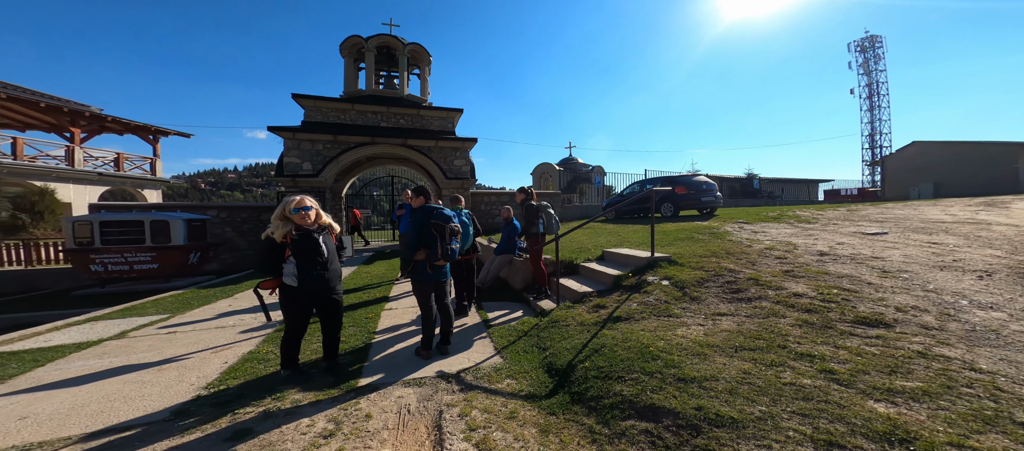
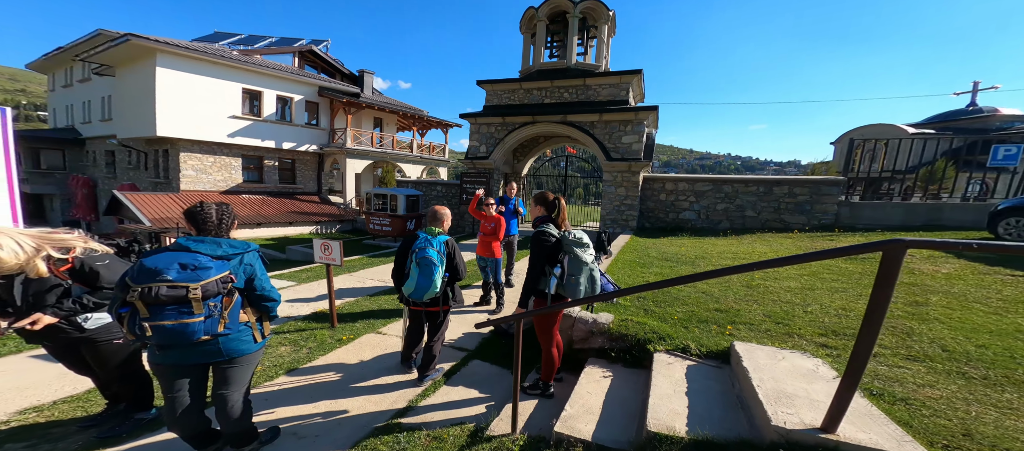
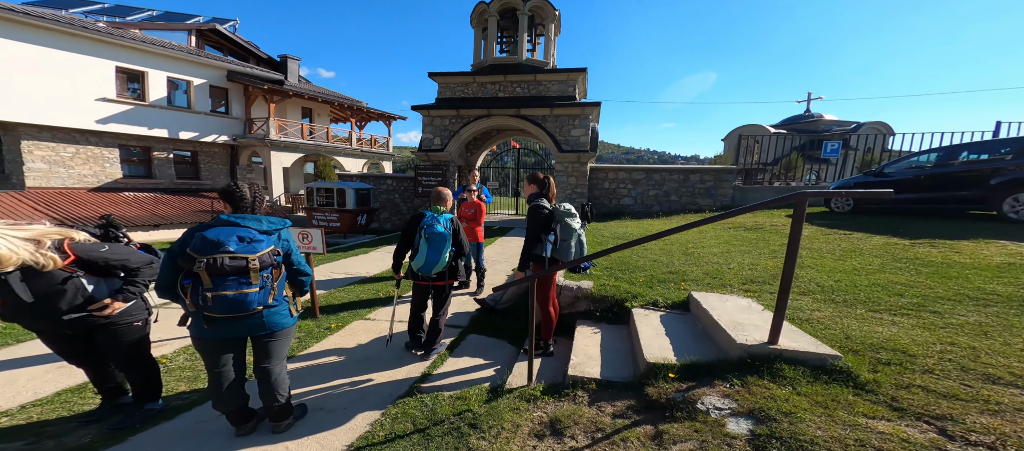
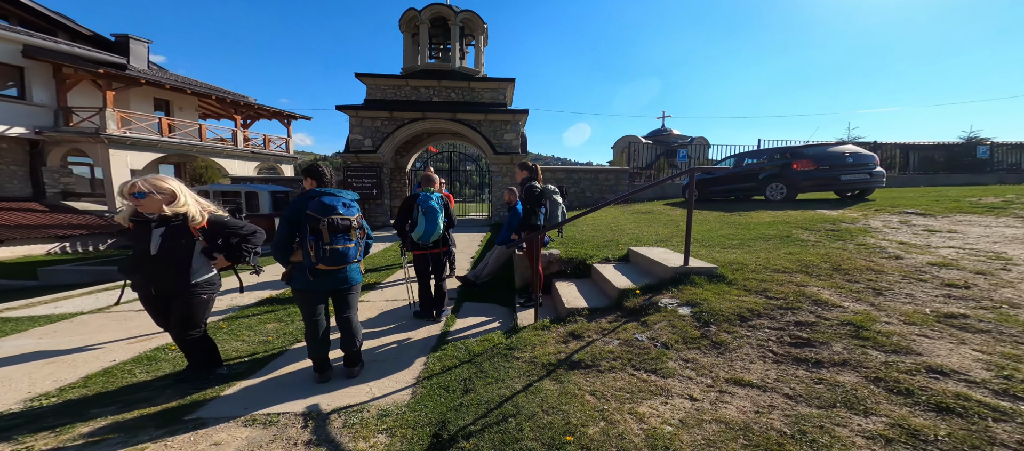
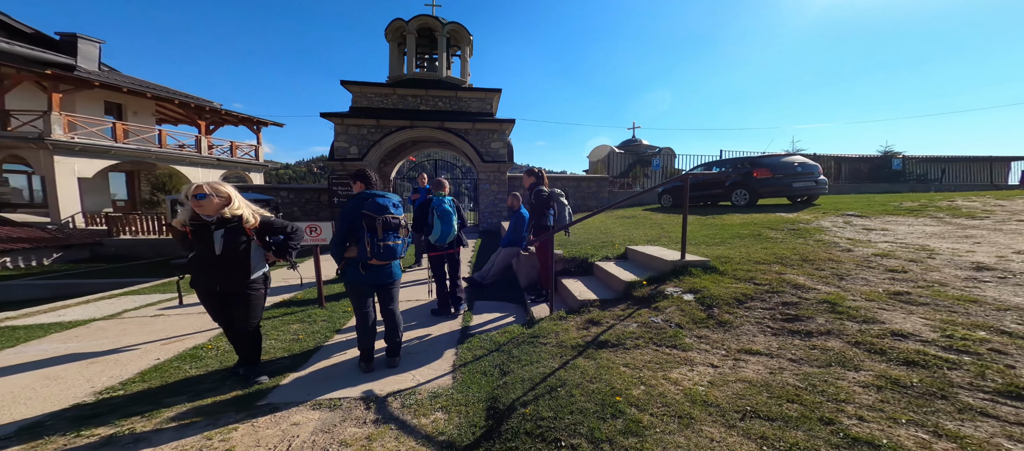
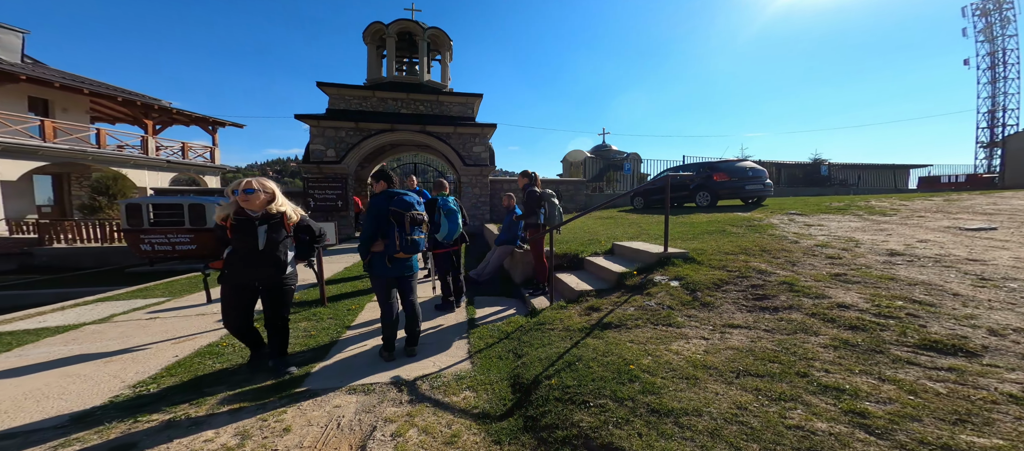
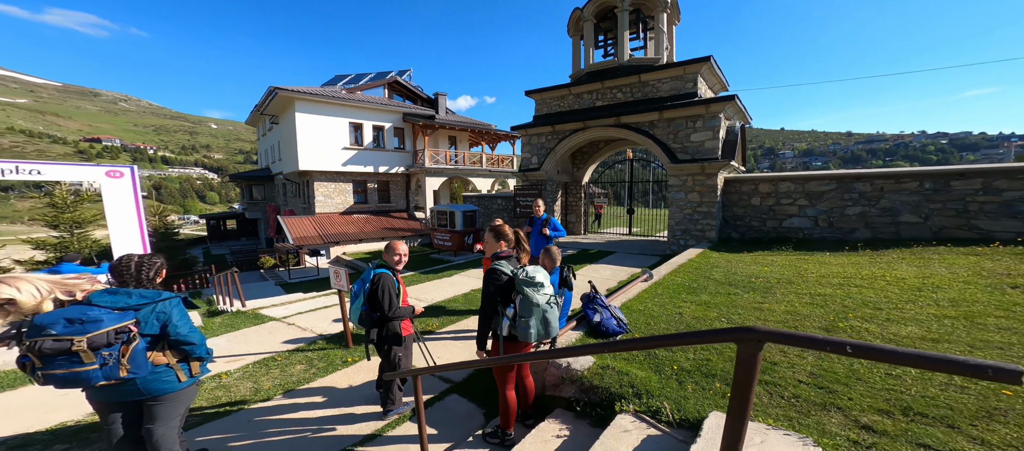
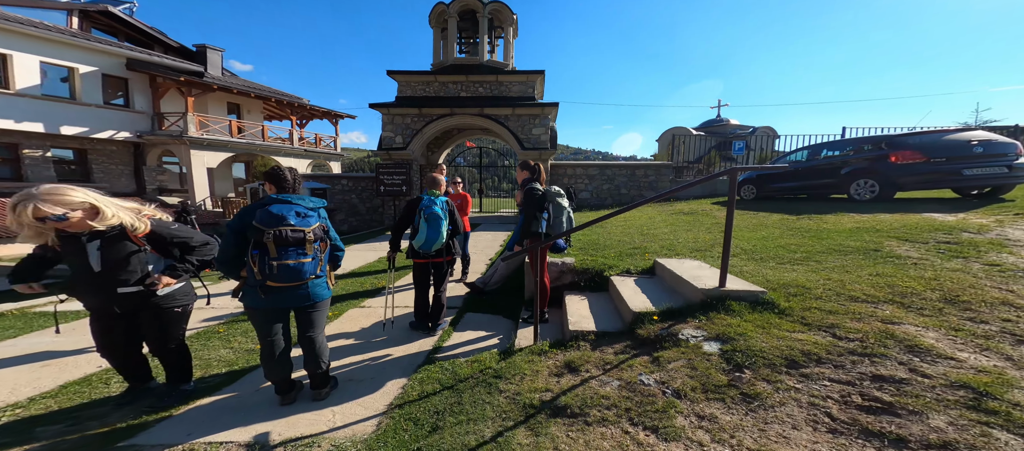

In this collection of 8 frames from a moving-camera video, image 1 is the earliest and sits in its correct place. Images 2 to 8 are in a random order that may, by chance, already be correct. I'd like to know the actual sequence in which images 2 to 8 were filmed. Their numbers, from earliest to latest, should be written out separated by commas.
6, 5, 4, 8, 3, 2, 7
